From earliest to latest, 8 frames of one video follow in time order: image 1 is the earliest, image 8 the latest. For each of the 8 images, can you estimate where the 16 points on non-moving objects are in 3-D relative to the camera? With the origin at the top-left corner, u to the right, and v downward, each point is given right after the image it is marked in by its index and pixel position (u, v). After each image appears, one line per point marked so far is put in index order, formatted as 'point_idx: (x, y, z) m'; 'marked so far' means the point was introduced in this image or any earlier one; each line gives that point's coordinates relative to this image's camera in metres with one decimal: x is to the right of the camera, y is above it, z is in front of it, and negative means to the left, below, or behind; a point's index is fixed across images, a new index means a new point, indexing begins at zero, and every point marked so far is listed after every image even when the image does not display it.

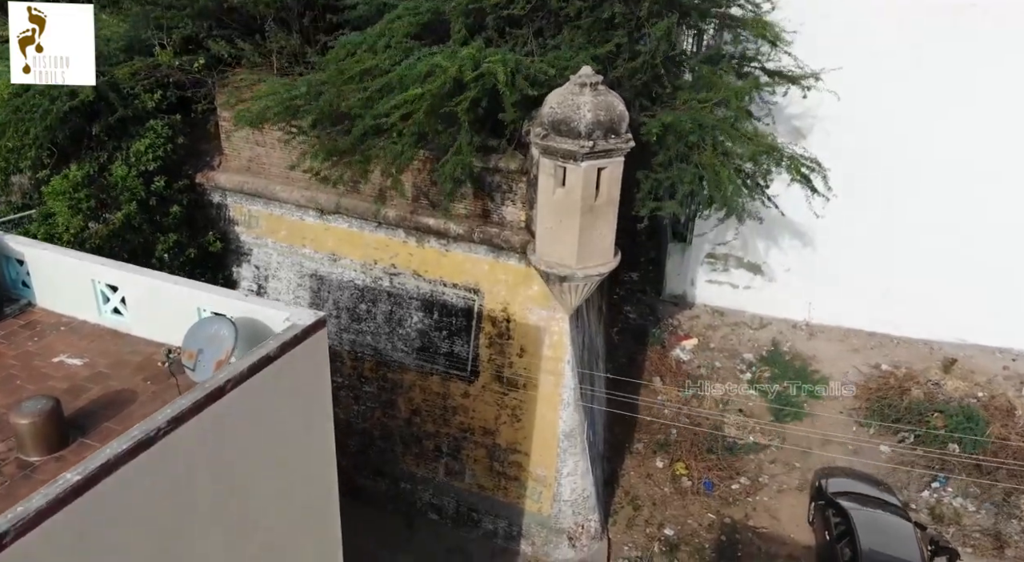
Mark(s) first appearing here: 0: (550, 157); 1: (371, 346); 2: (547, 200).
0: (+0.3, +1.0, +6.8) m
1: (-1.5, -0.7, +8.7) m
2: (+0.3, +0.7, +7.0) m
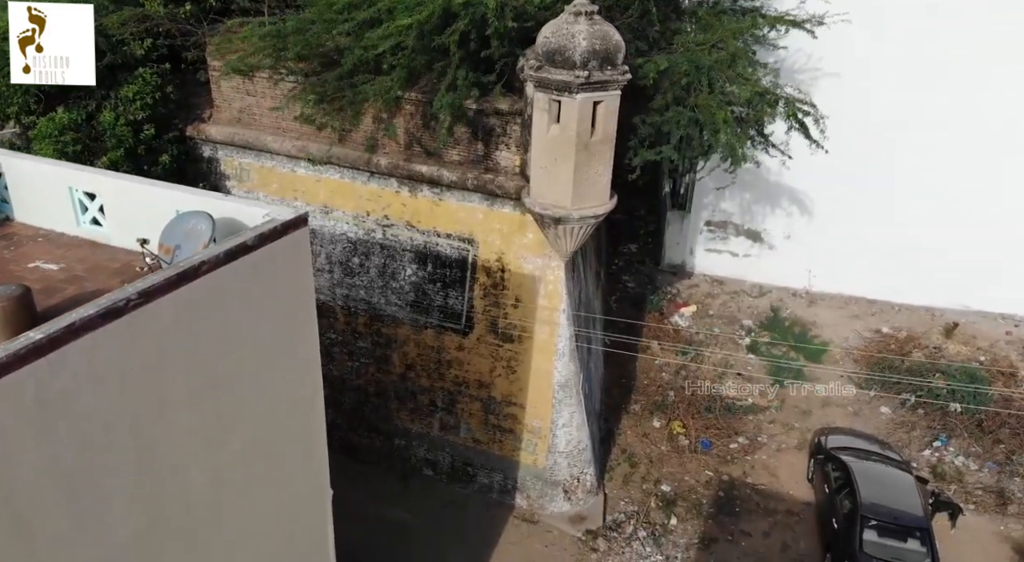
0: (+0.3, +1.5, +6.6) m
1: (-1.5, -0.2, +8.5) m
2: (+0.2, +1.1, +6.8) m
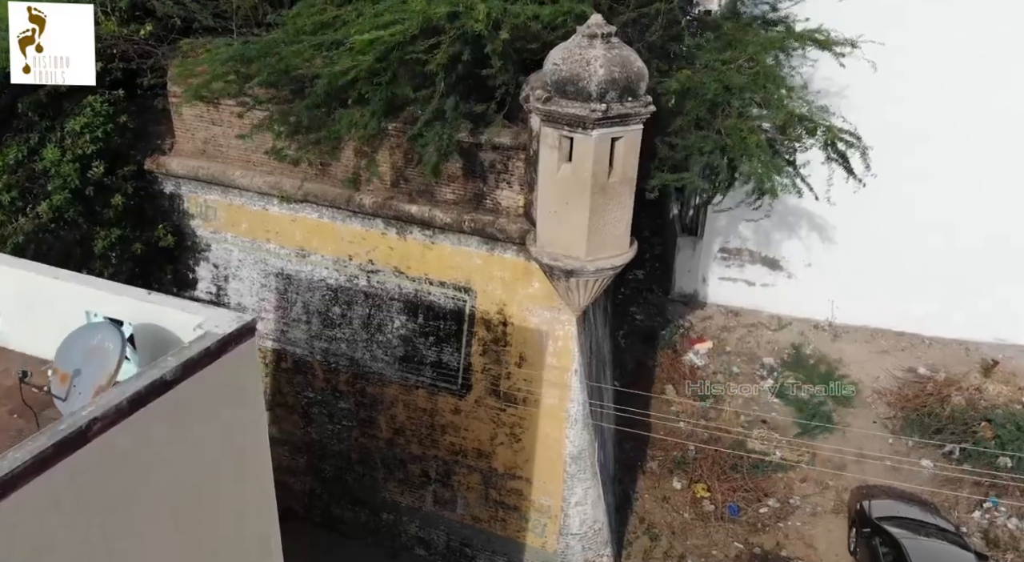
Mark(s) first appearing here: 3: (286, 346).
0: (+0.3, +1.0, +5.6) m
1: (-1.5, -0.7, +7.5) m
2: (+0.3, +0.7, +5.8) m
3: (-2.1, -0.6, +7.8) m
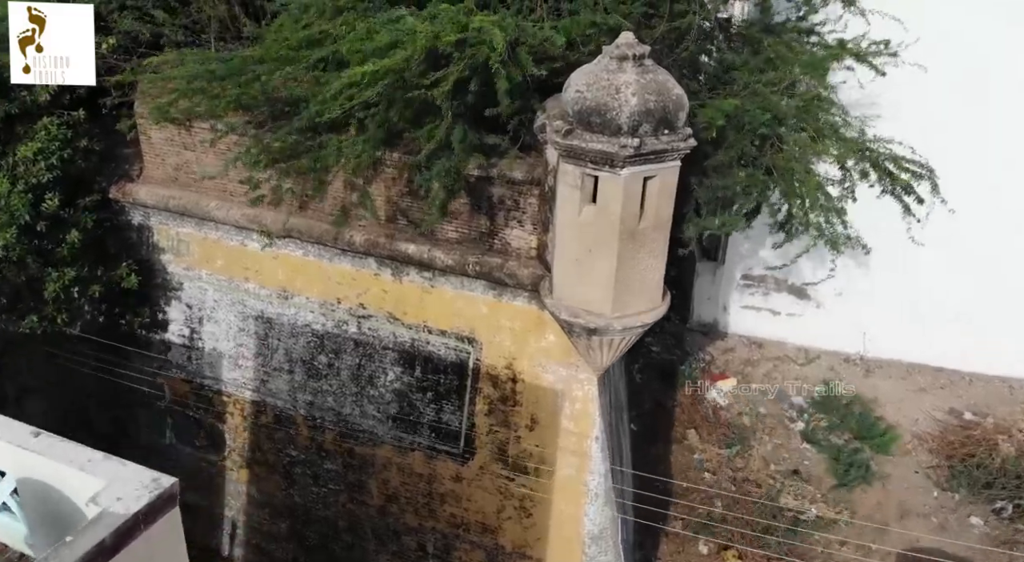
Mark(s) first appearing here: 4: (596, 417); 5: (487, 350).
0: (+0.4, +0.7, +4.8) m
1: (-1.4, -1.0, +6.7) m
2: (+0.4, +0.3, +4.9) m
3: (-2.0, -1.0, +6.9) m
4: (+0.6, -0.9, +5.8) m
5: (-0.2, -0.5, +6.0) m
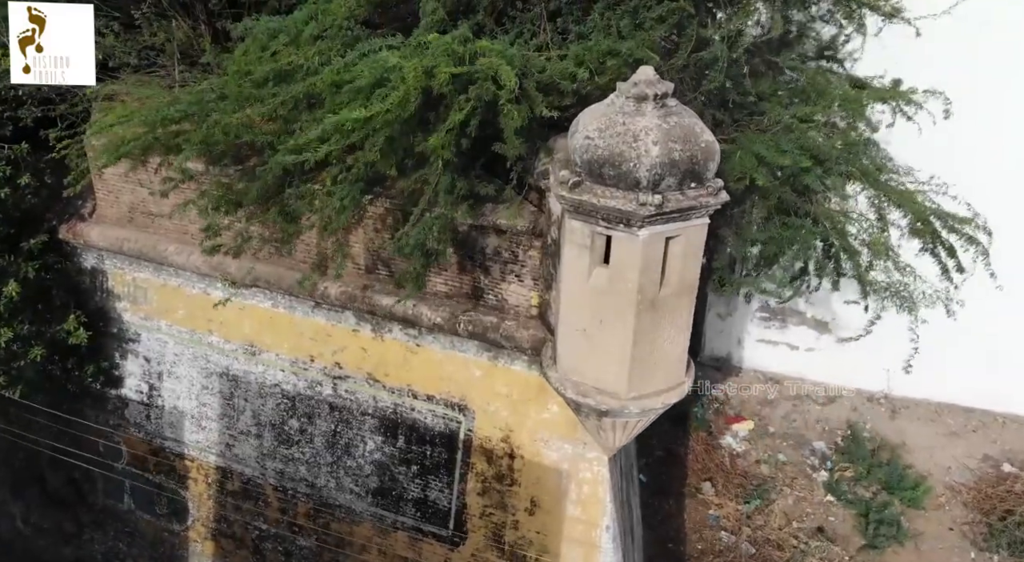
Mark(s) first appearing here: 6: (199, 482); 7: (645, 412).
0: (+0.3, +0.3, +4.0) m
1: (-1.4, -1.4, +5.9) m
2: (+0.3, 0.0, +4.2) m
3: (-2.0, -1.3, +6.2) m
4: (+0.6, -1.3, +5.0) m
5: (-0.2, -0.9, +5.2) m
6: (-2.4, -1.5, +6.4) m
7: (+0.7, -0.7, +4.3) m
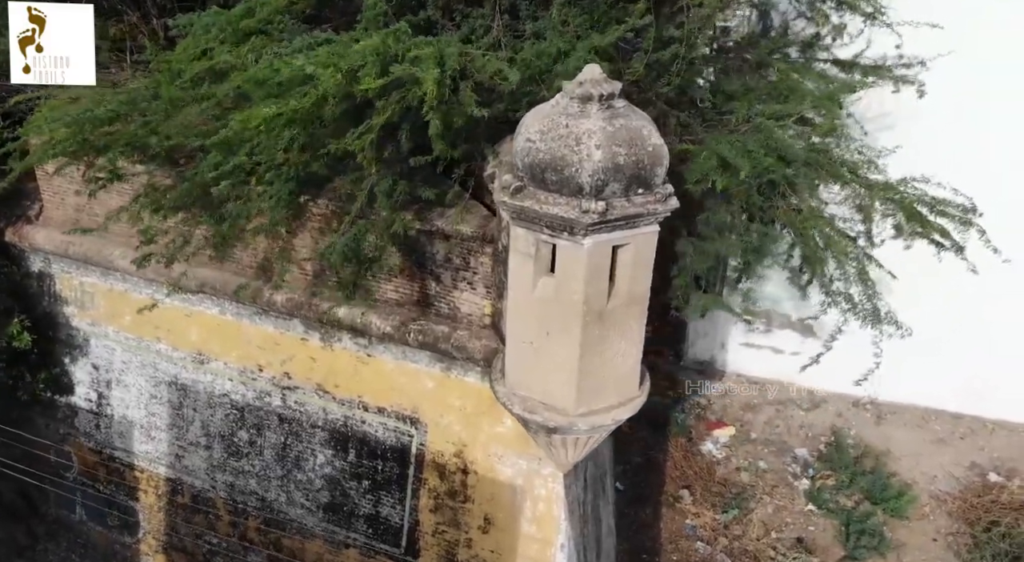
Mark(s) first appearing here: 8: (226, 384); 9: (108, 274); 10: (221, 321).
0: (+0.1, +0.2, +3.8) m
1: (-1.7, -1.4, +5.7) m
2: (+0.1, -0.1, +3.9) m
3: (-2.3, -1.4, +5.9) m
4: (+0.3, -1.3, +4.8) m
5: (-0.5, -0.9, +5.0) m
6: (-2.6, -1.5, +6.1) m
7: (+0.4, -0.7, +4.1) m
8: (-1.9, -0.7, +5.6) m
9: (-2.8, 0.0, +5.8) m
10: (-1.9, -0.3, +5.4) m
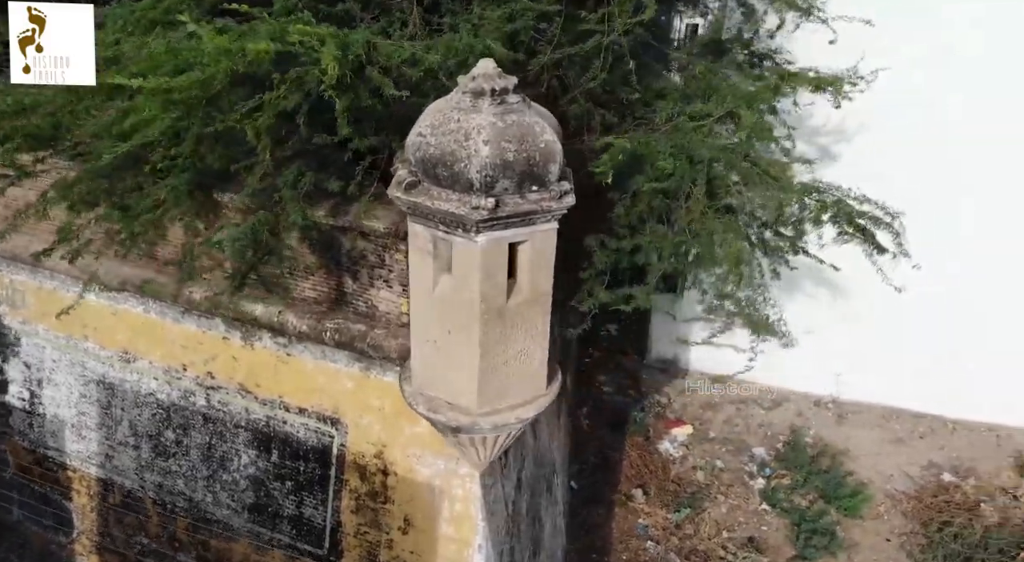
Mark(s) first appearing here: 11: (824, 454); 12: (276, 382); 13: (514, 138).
0: (-0.4, +0.2, +3.7) m
1: (-2.2, -1.4, +5.6) m
2: (-0.4, -0.1, +3.9) m
3: (-2.8, -1.4, +5.9) m
4: (-0.2, -1.3, +4.7) m
5: (-0.9, -0.9, +5.0) m
6: (-3.1, -1.5, +6.1) m
7: (-0.1, -0.7, +4.0) m
8: (-2.3, -0.7, +5.5) m
9: (-3.2, +0.1, +5.7) m
10: (-2.3, -0.2, +5.4) m
11: (+3.2, -1.8, +8.8) m
12: (-1.4, -0.6, +5.1) m
13: (0.0, +0.6, +3.5) m
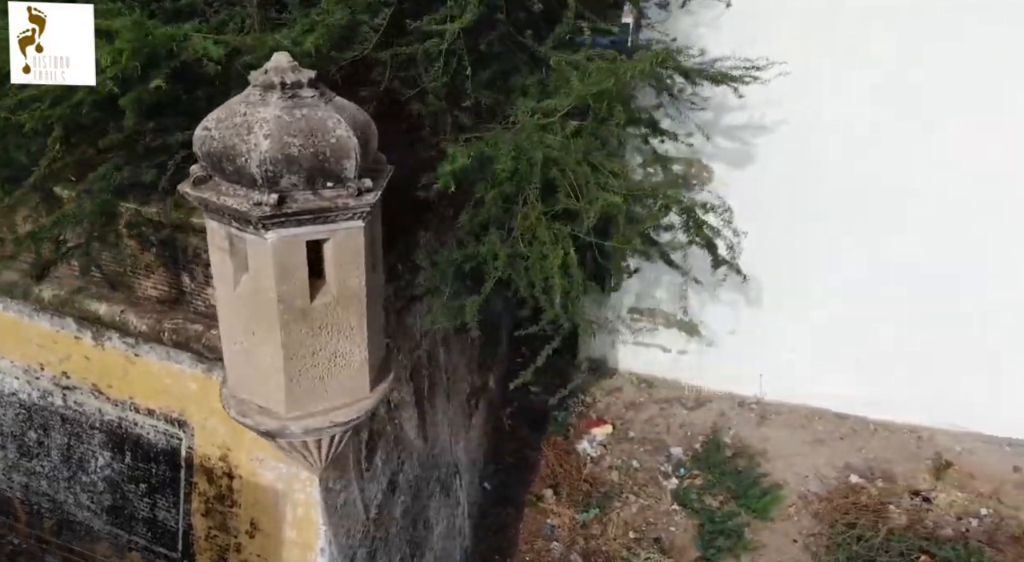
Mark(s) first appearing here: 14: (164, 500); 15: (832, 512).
0: (-1.3, +0.2, +3.6) m
1: (-3.0, -1.4, +5.6) m
2: (-1.3, -0.1, +3.8) m
3: (-3.6, -1.3, +5.8) m
4: (-1.1, -1.3, +4.7) m
5: (-1.8, -0.9, +4.9) m
6: (-4.0, -1.5, +6.0) m
7: (-0.9, -0.7, +4.0) m
8: (-3.2, -0.7, +5.4) m
9: (-4.1, +0.1, +5.7) m
10: (-3.2, -0.2, +5.3) m
11: (+2.4, -1.8, +8.8) m
12: (-2.3, -0.6, +5.0) m
13: (-0.9, +0.6, +3.4) m
14: (-2.1, -1.3, +5.1) m
15: (+3.0, -2.2, +8.1) m
